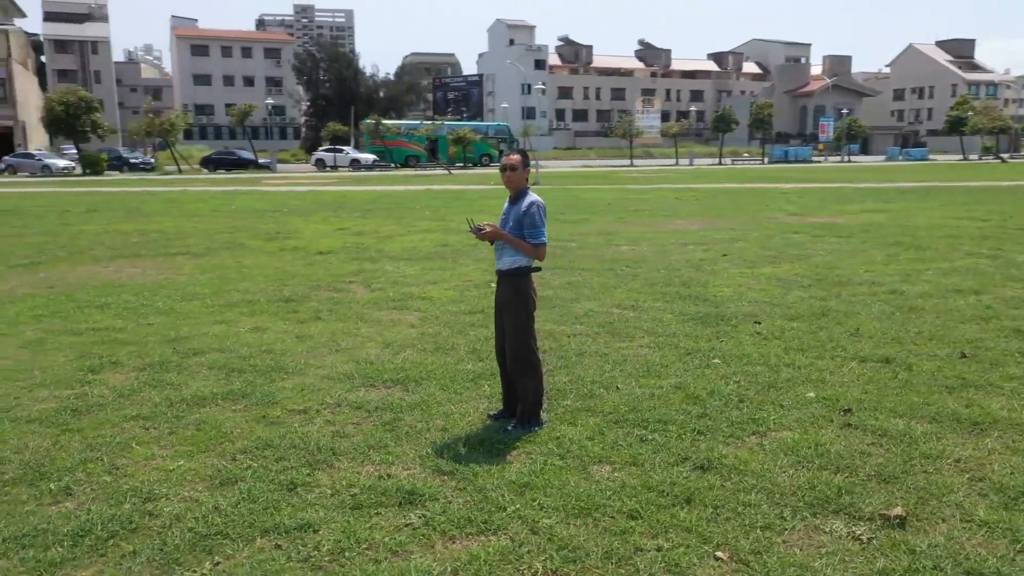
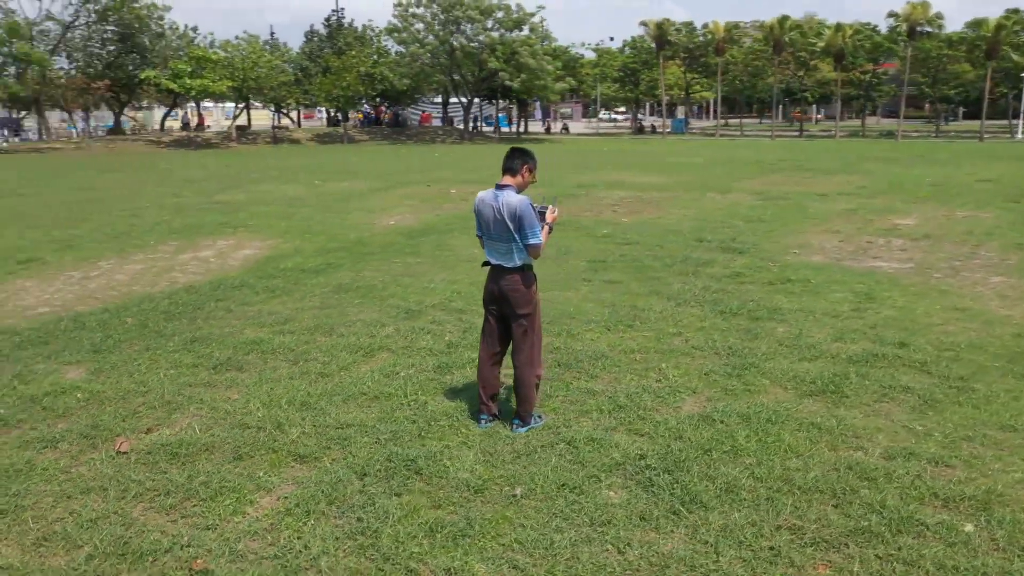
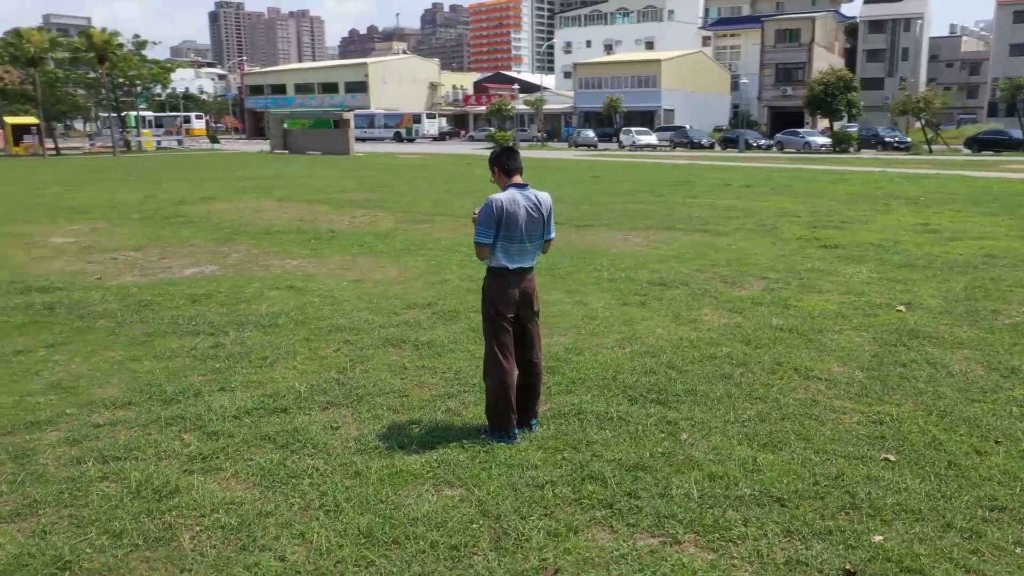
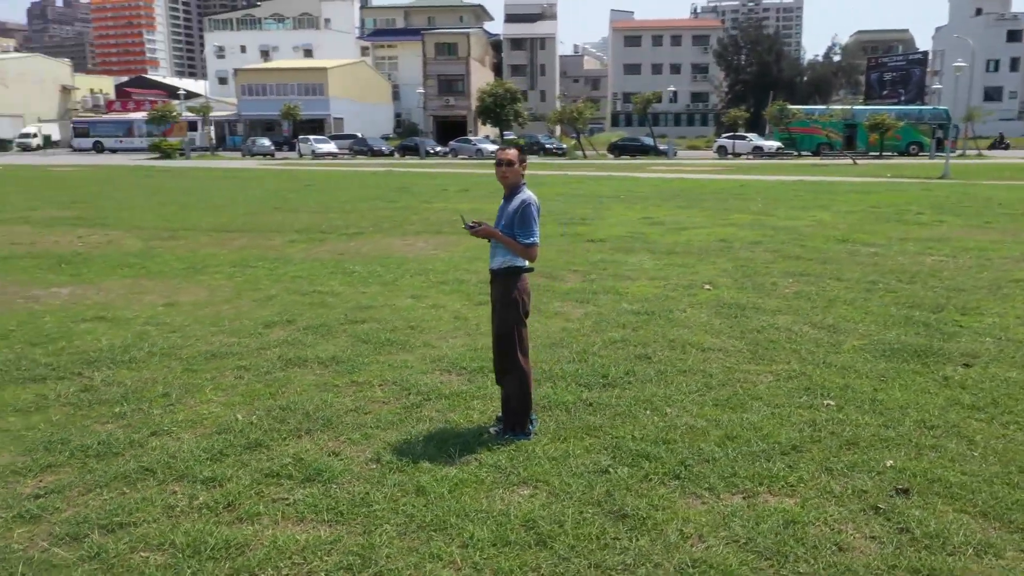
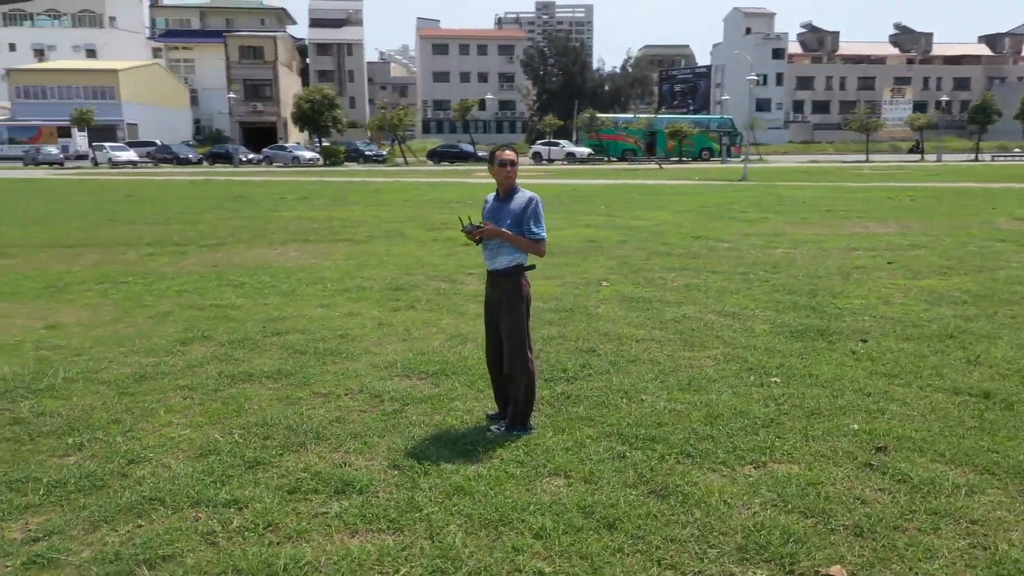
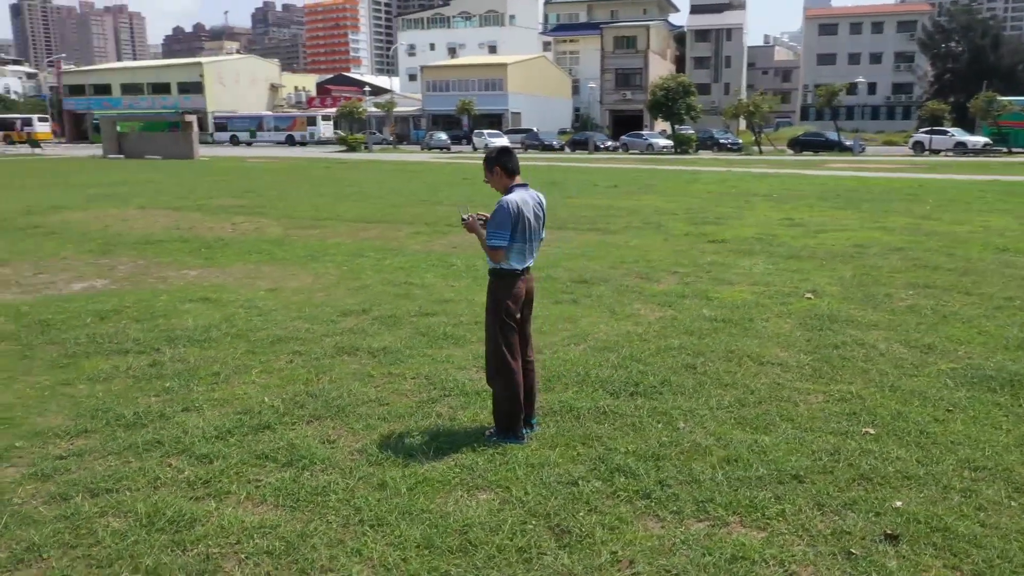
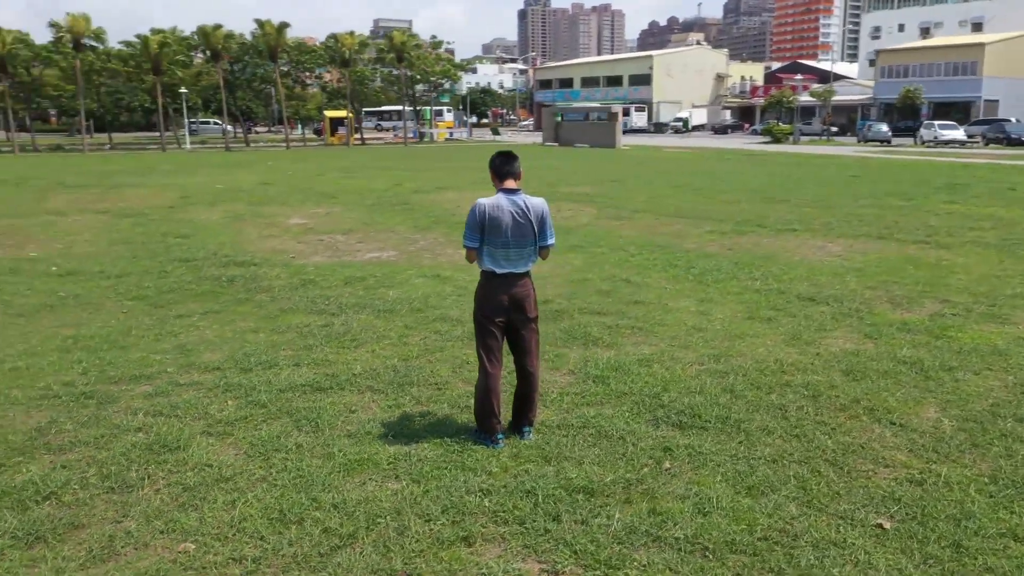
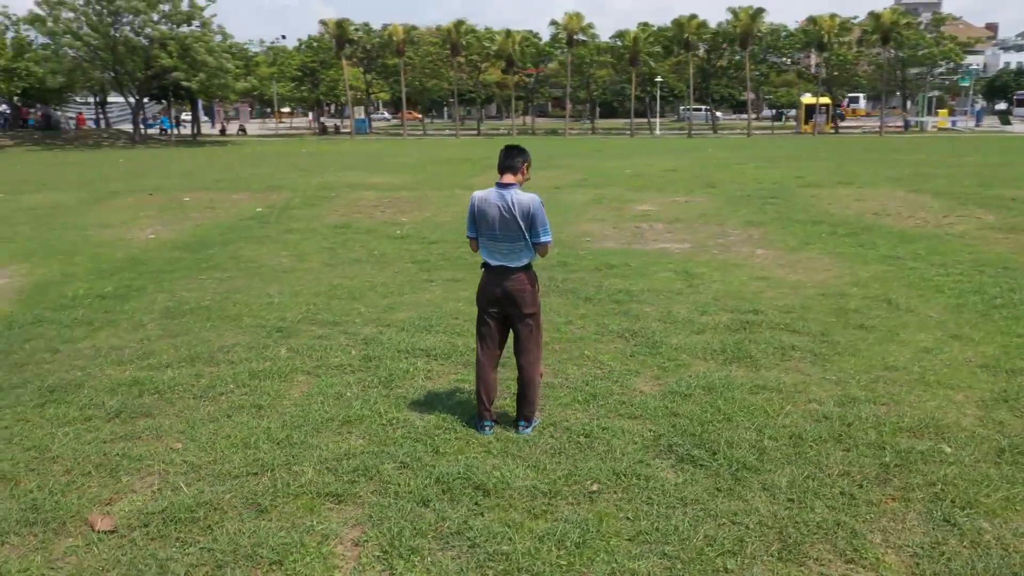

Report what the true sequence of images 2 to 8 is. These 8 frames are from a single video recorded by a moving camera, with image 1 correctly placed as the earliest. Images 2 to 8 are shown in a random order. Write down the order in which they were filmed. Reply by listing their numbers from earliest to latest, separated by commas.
5, 4, 6, 3, 7, 8, 2
